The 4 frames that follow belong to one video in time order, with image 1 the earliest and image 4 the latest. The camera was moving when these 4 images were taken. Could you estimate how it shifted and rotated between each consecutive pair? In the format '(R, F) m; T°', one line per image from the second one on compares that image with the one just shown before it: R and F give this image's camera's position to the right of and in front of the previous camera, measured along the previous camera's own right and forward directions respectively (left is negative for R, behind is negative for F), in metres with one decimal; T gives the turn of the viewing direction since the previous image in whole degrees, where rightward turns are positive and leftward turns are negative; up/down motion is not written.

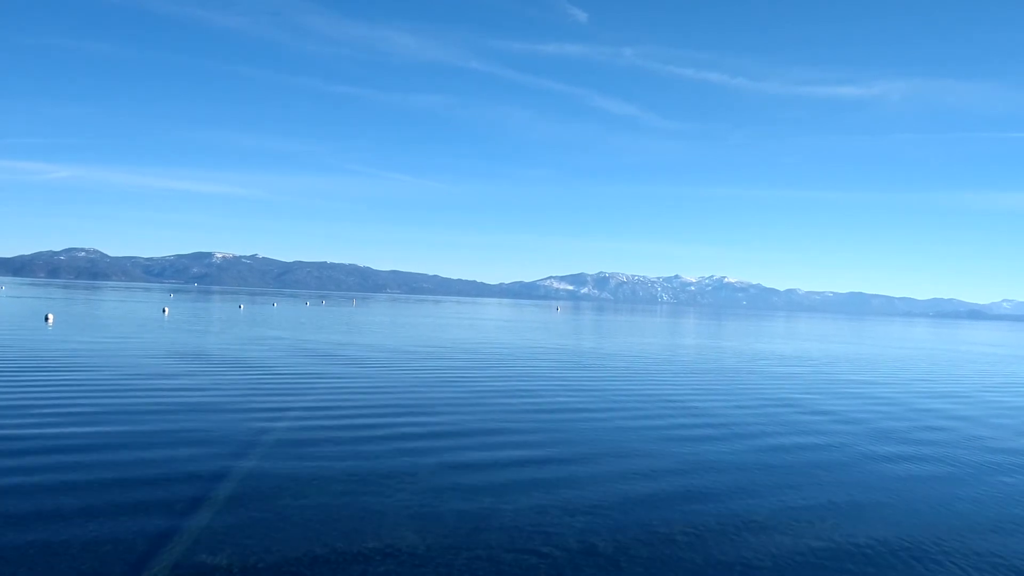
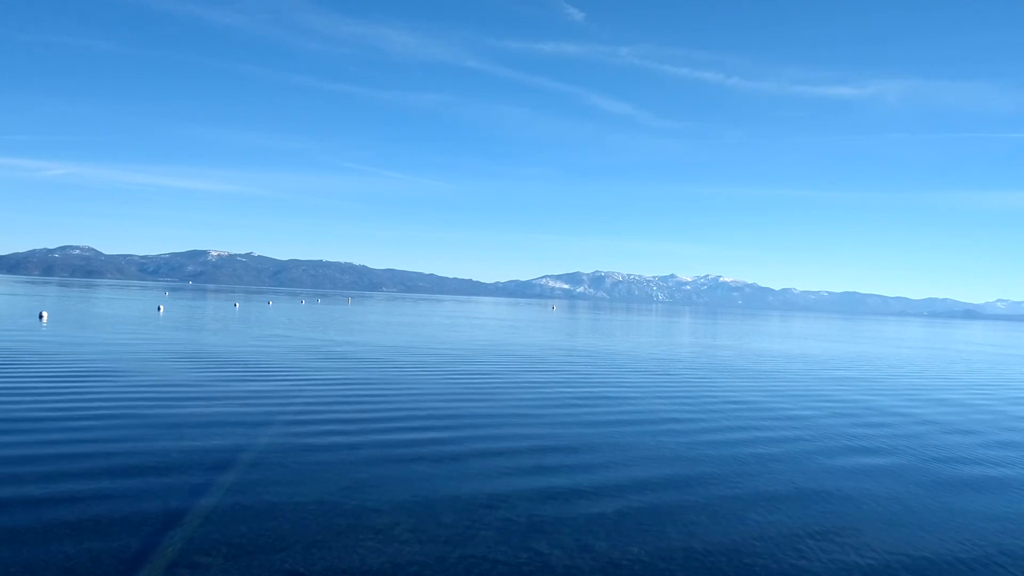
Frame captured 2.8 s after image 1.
(-0.9, -1.0) m; 0°
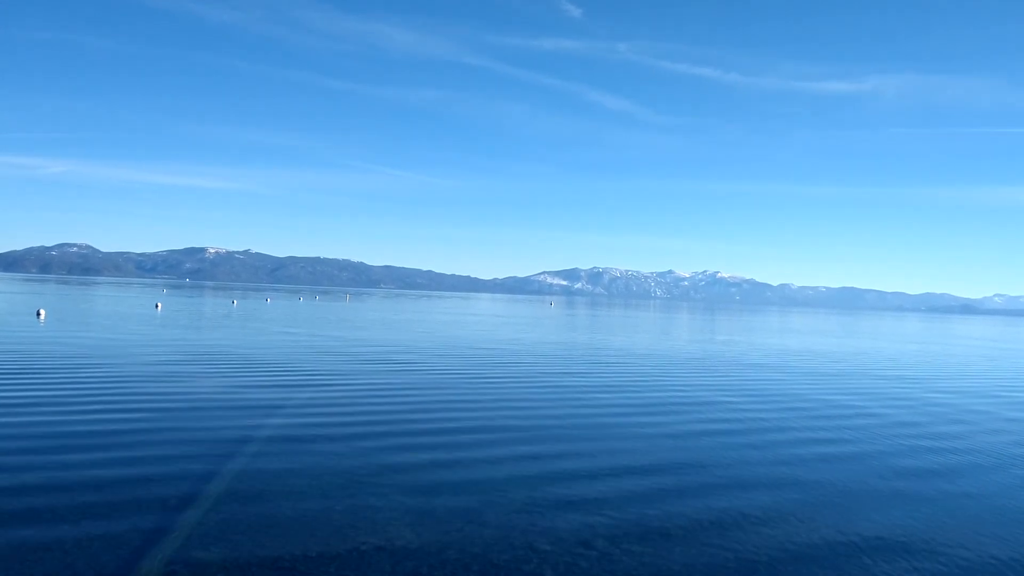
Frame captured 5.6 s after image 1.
(-2.3, +2.8) m; 0°
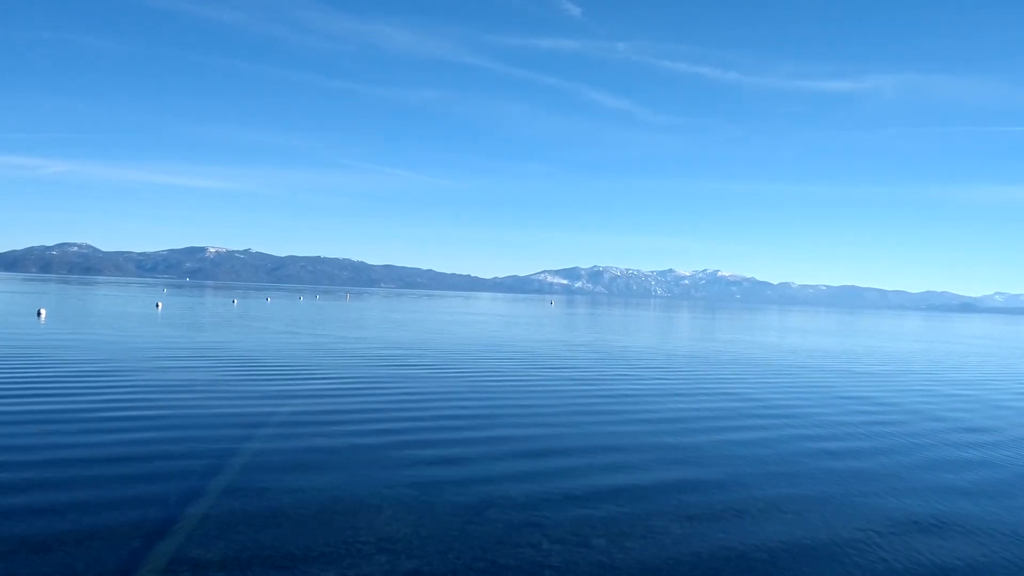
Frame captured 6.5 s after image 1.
(+1.3, -2.6) m; 0°
